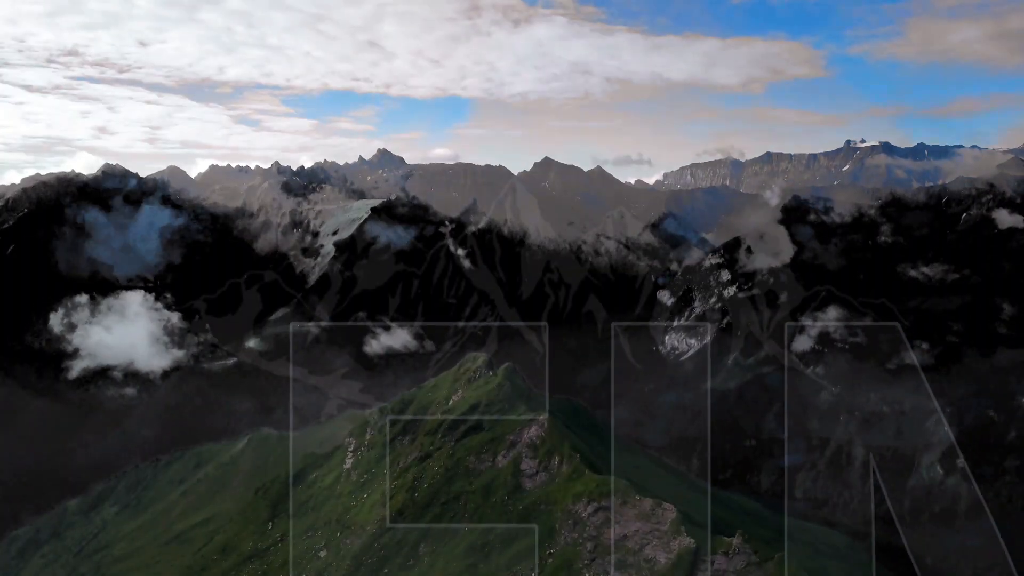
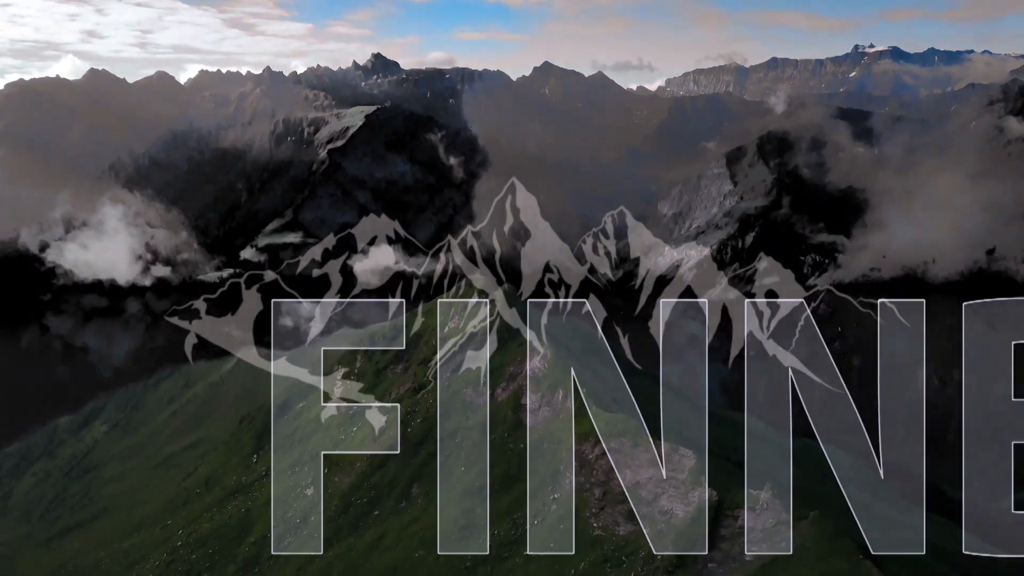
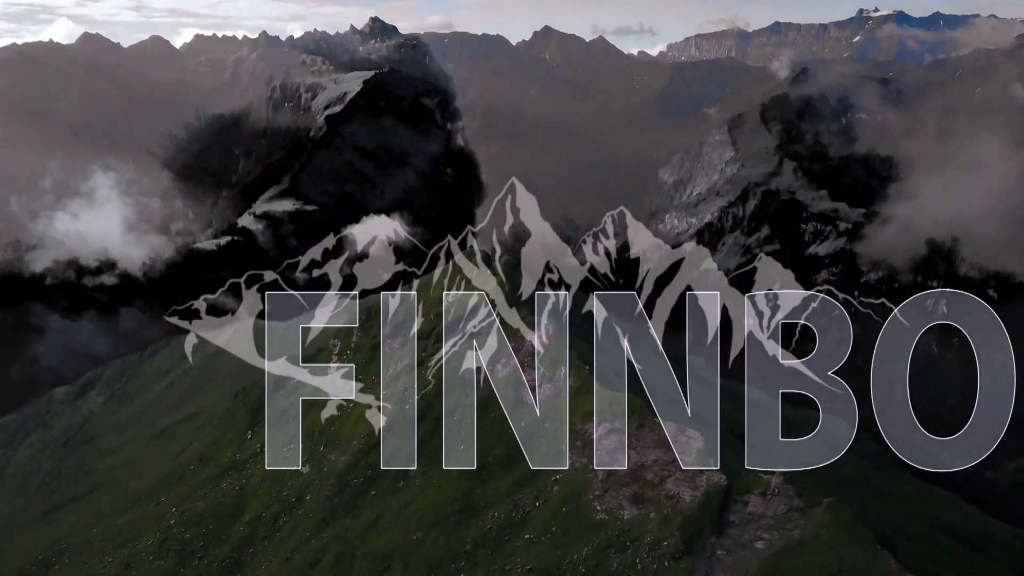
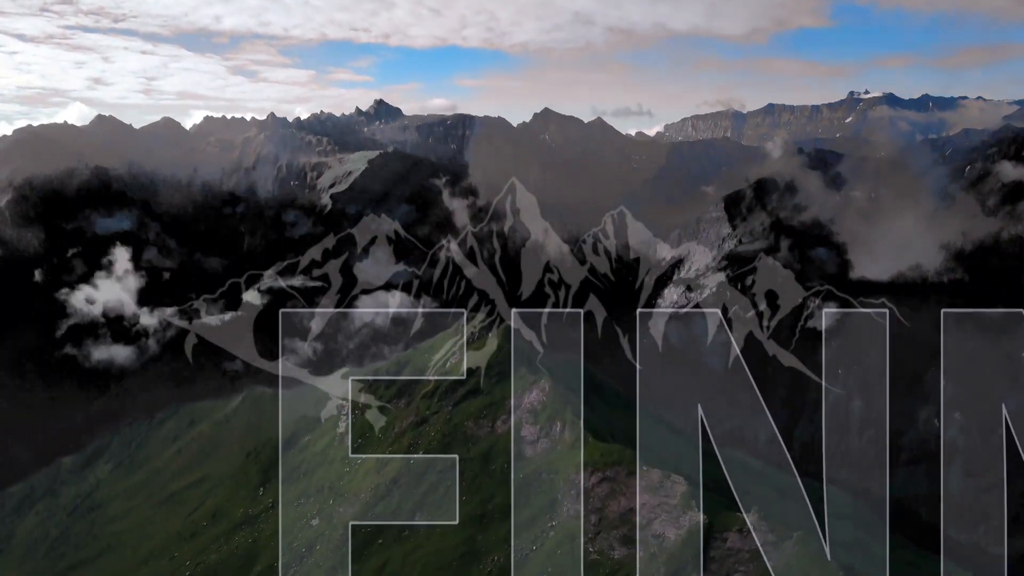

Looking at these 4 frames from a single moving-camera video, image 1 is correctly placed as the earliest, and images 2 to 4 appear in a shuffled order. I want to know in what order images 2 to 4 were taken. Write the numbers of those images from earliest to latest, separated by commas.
4, 2, 3
